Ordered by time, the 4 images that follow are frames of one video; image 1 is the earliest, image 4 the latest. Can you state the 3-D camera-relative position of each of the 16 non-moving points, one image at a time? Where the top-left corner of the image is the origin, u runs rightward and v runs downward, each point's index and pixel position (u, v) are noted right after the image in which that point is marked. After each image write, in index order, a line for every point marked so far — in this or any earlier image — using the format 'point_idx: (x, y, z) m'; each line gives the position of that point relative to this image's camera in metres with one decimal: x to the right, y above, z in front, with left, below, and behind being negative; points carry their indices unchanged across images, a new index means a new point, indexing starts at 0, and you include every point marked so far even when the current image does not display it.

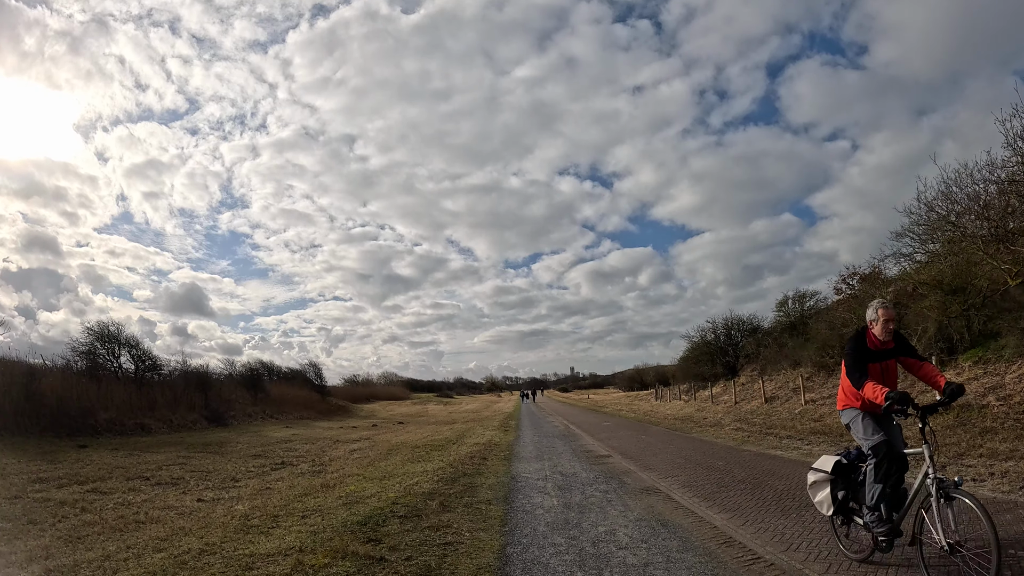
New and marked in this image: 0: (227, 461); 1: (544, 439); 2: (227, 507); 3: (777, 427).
0: (-10.3, -6.2, +19.7) m
1: (+1.1, -5.1, +18.5) m
2: (-5.7, -4.4, +11.1) m
3: (+9.2, -4.8, +19.0) m
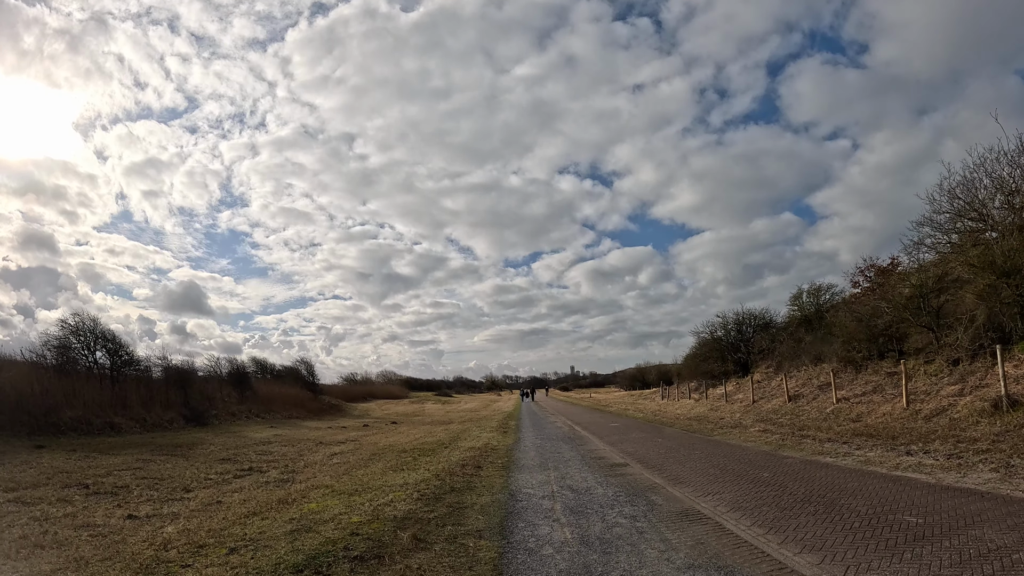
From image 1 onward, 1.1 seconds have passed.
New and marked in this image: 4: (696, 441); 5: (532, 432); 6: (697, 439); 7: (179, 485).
0: (-10.3, -5.7, +17.6) m
1: (+1.1, -4.6, +16.4) m
2: (-5.8, -4.0, +9.0) m
3: (+9.2, -4.3, +16.8) m
4: (+5.5, -4.4, +15.9) m
5: (+0.8, -5.1, +19.4) m
6: (+5.7, -4.5, +16.4) m
7: (-8.3, -4.9, +13.8) m
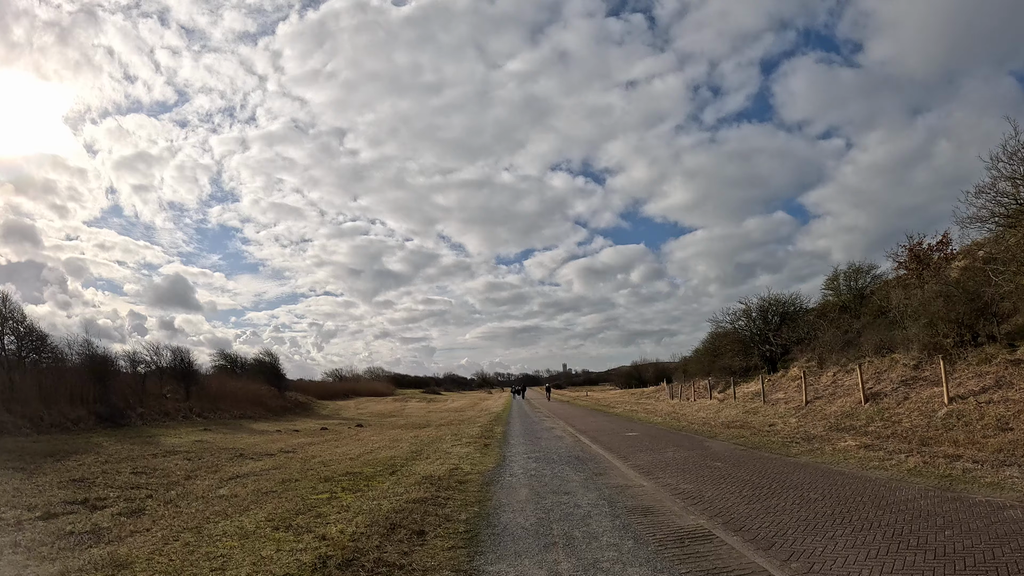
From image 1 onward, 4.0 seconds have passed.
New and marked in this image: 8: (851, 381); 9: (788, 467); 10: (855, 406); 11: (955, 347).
0: (-10.7, -4.5, +11.8) m
1: (+0.7, -3.5, +10.7) m
2: (-6.0, -2.8, +3.3) m
3: (+8.8, -3.2, +11.3) m
4: (+5.1, -3.3, +10.3) m
5: (+0.3, -4.0, +13.8) m
6: (+5.3, -3.4, +10.8) m
7: (-8.7, -3.8, +8.0) m
8: (+12.2, -3.3, +19.9) m
9: (+5.1, -3.3, +10.2) m
10: (+10.6, -3.7, +17.2) m
11: (+15.0, -2.0, +18.8) m
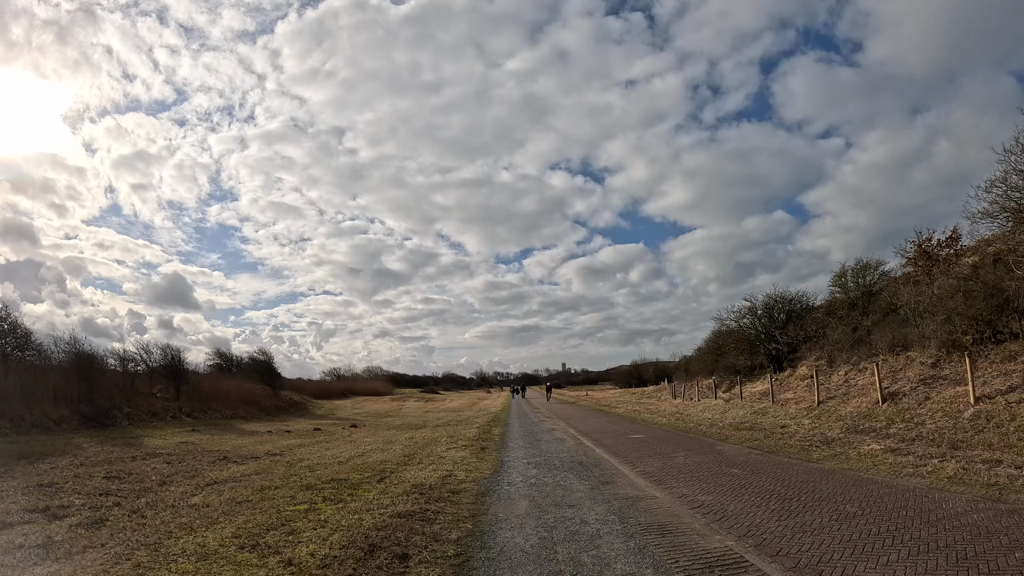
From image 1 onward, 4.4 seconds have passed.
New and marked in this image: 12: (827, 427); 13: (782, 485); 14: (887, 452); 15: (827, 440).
0: (-10.8, -4.3, +10.9) m
1: (+0.7, -3.3, +9.9) m
2: (-6.1, -2.7, +2.4) m
3: (+8.8, -3.1, +10.4) m
4: (+5.1, -3.2, +9.5) m
5: (+0.3, -3.8, +12.9) m
6: (+5.3, -3.2, +10.0) m
7: (-8.7, -3.6, +7.1) m
8: (+12.1, -3.2, +19.0) m
9: (+5.0, -3.2, +9.4) m
10: (+10.6, -3.5, +16.4) m
11: (+15.0, -1.9, +18.0) m
12: (+8.9, -3.9, +15.6) m
13: (+4.2, -3.1, +8.7) m
14: (+7.5, -3.3, +11.2) m
15: (+7.7, -3.7, +13.6) m
